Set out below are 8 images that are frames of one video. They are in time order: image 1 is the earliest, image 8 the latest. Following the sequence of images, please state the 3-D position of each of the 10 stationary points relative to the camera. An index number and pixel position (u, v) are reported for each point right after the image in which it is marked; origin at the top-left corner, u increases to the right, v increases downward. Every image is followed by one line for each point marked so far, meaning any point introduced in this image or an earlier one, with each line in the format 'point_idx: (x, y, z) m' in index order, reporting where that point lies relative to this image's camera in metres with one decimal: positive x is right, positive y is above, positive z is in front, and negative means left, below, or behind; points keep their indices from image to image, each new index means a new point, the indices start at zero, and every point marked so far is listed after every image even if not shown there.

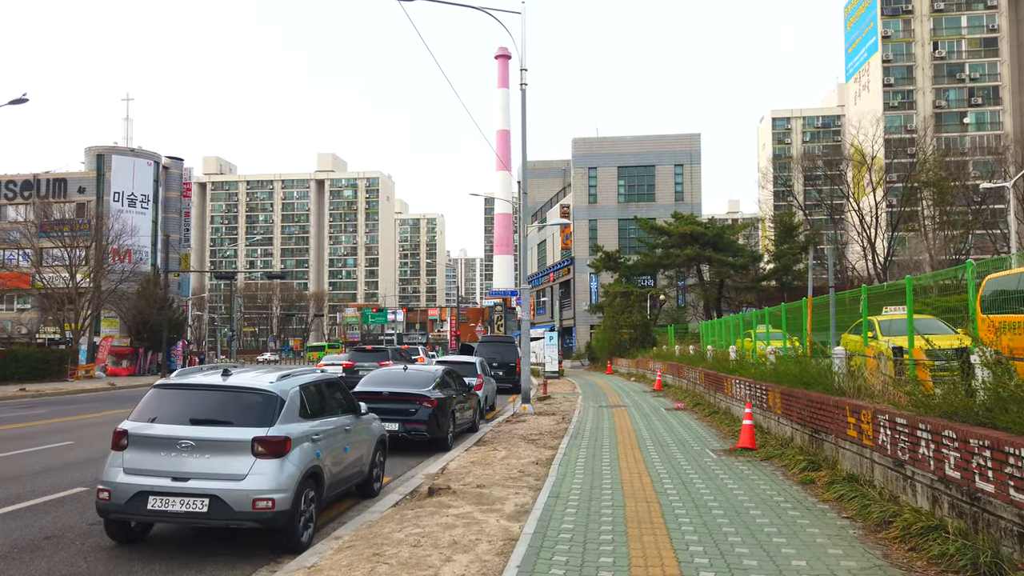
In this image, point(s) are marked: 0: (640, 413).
0: (+3.1, -3.0, +17.9) m
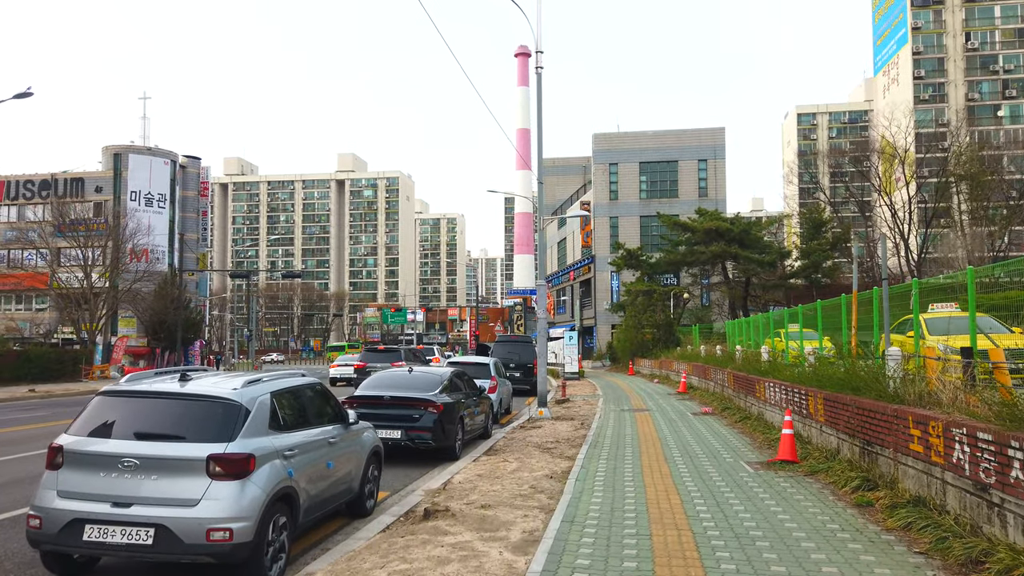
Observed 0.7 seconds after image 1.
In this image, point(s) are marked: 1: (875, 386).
0: (+3.4, -2.9, +16.8) m
1: (+4.3, -1.1, +8.8) m
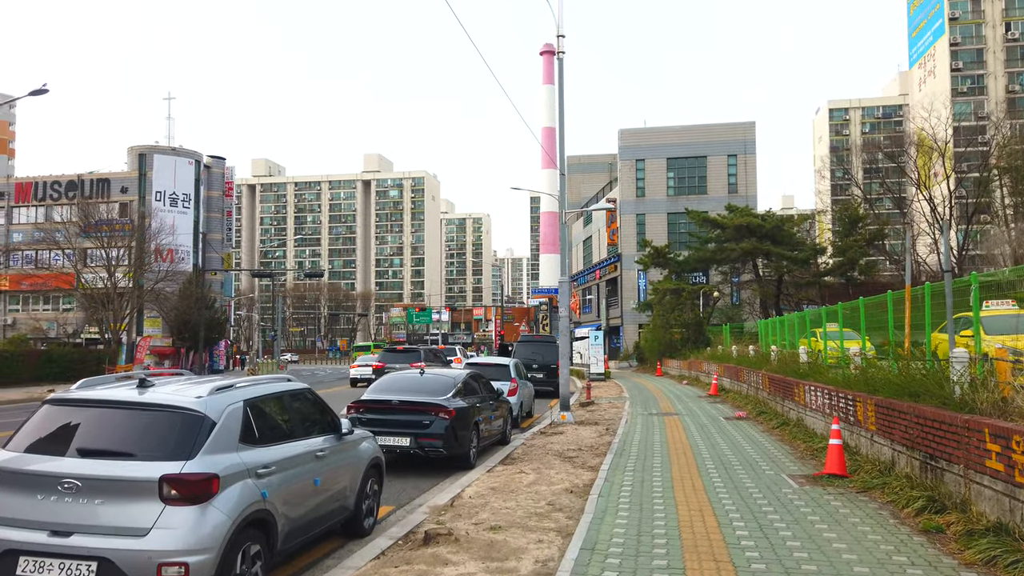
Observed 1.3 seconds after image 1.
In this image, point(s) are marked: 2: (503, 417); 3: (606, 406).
0: (+3.9, -2.8, +15.8) m
1: (+4.4, -1.1, +7.8) m
2: (-0.2, -2.3, +13.4) m
3: (+2.4, -3.0, +19.3) m
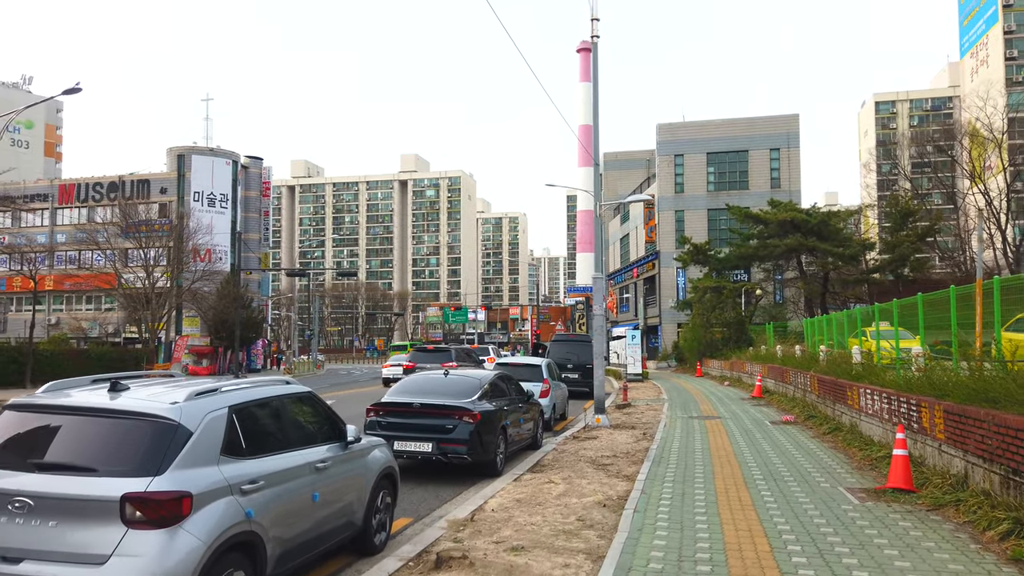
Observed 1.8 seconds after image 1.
0: (+4.5, -2.8, +14.9) m
1: (+4.7, -1.0, +6.9) m
2: (+0.4, -2.2, +12.7) m
3: (+3.2, -3.0, +18.4) m
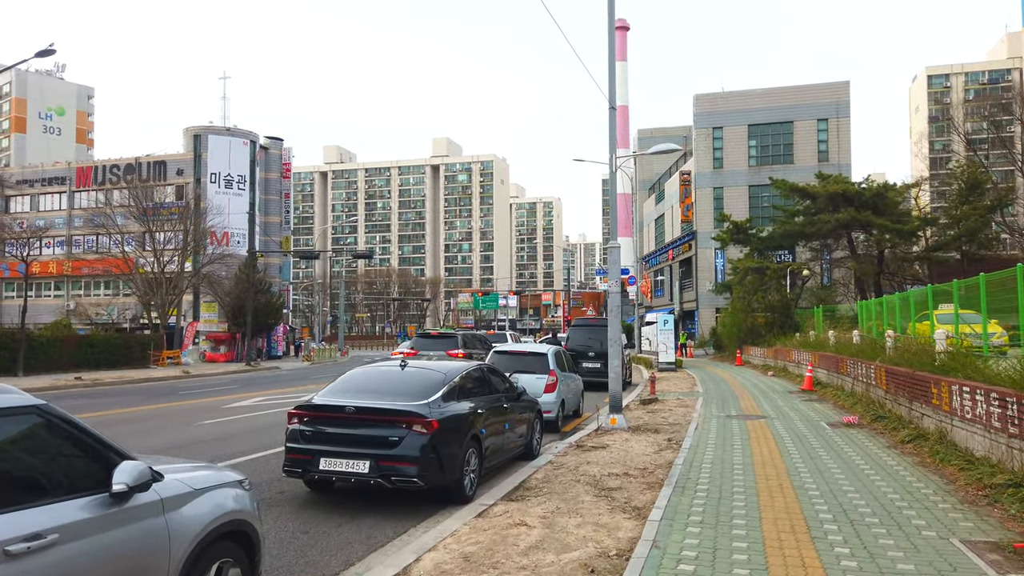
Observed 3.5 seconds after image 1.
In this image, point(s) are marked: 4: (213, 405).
0: (+4.5, -2.3, +12.1) m
1: (+4.2, -0.7, +4.1) m
2: (+0.2, -1.8, +10.1) m
3: (+3.4, -2.4, +15.7) m
4: (-6.7, -2.6, +16.8) m
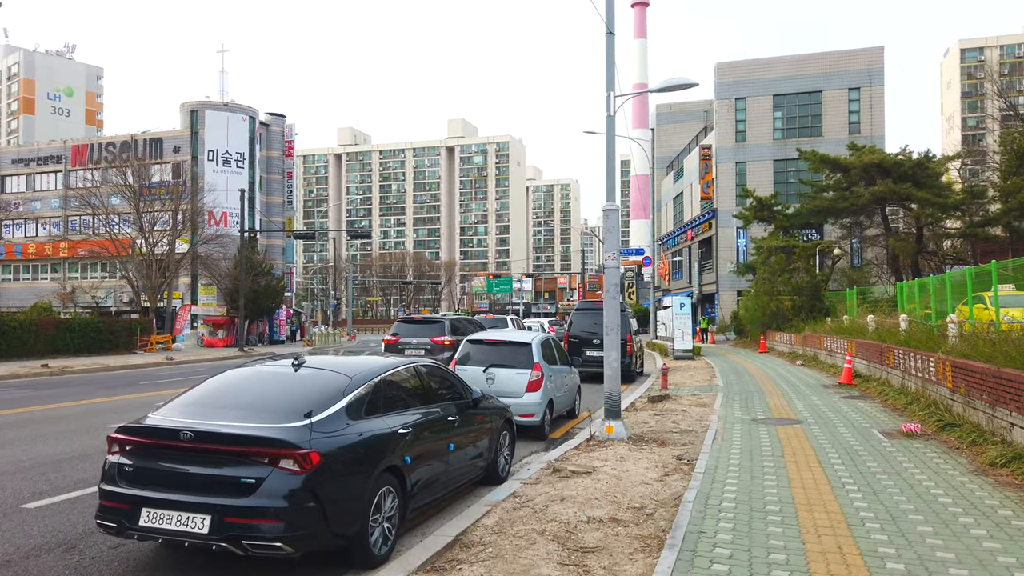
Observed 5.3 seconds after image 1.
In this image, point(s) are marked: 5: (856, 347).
0: (+4.1, -1.9, +9.6) m
1: (+3.7, -0.5, +1.5) m
2: (-0.2, -1.5, +7.6) m
3: (+3.1, -2.0, +13.2) m
4: (-6.9, -2.2, +14.5) m
5: (+8.2, -1.4, +17.8) m
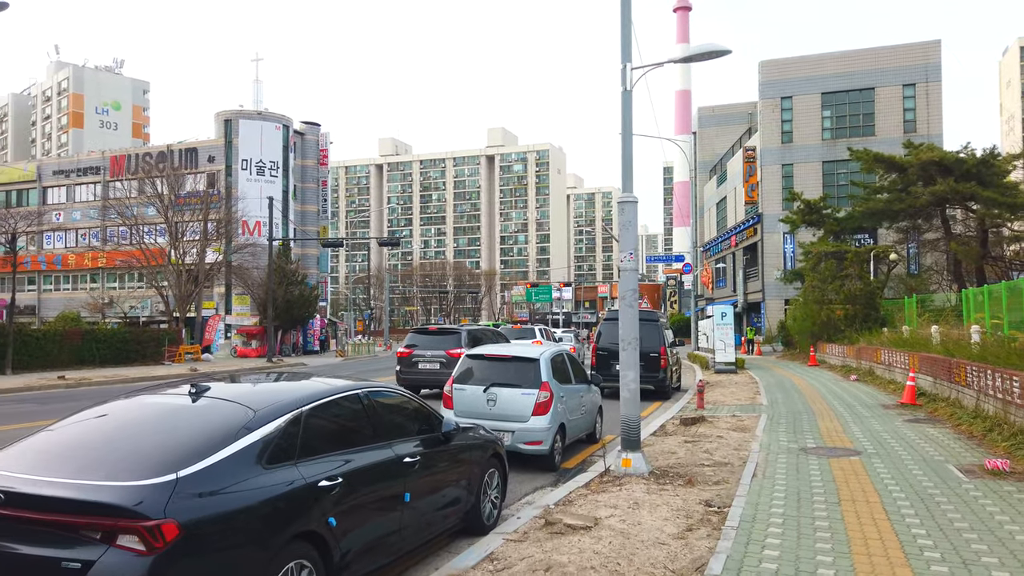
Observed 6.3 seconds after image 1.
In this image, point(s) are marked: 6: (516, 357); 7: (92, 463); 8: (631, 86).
0: (+4.1, -2.0, +7.9) m
1: (+3.2, -0.5, -0.1) m
2: (-0.3, -1.6, +6.2) m
3: (+3.3, -2.1, +11.6) m
4: (-6.6, -2.3, +13.5) m
5: (+8.6, -1.5, +15.9) m
6: (+0.1, -0.9, +9.6) m
7: (-2.0, -0.9, +3.7) m
8: (+1.3, +2.2, +8.1) m
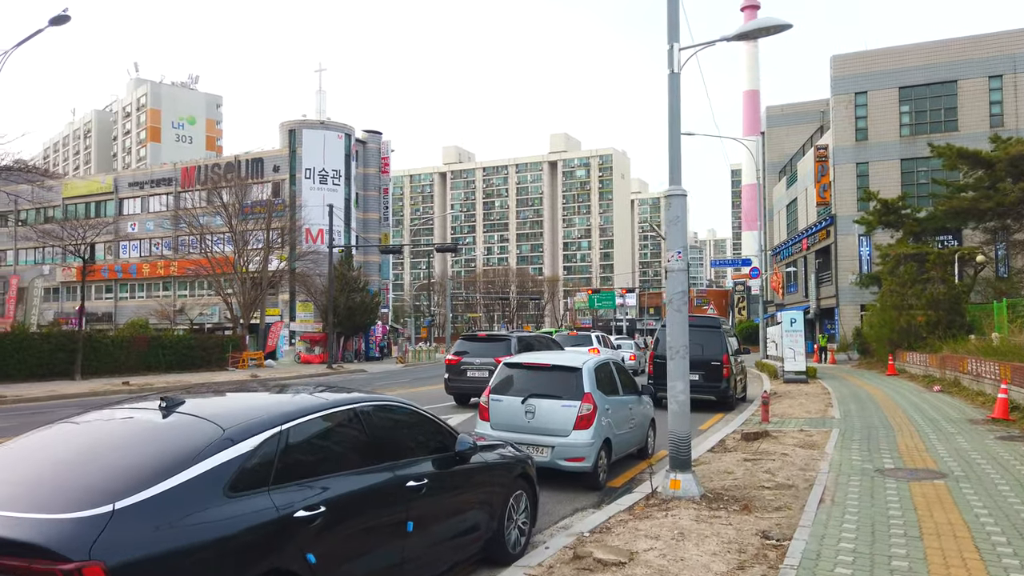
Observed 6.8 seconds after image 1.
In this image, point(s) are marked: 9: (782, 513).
0: (+4.4, -2.0, +6.9) m
1: (+2.8, -0.4, -1.0) m
2: (-0.1, -1.6, +5.6) m
3: (+4.0, -2.2, +10.6) m
4: (-5.8, -2.4, +13.4) m
5: (+9.6, -1.6, +14.4) m
6: (+0.5, -0.9, +8.9) m
7: (-2.1, -0.9, +3.2) m
8: (+1.6, +2.2, +7.4) m
9: (+2.5, -2.0, +6.7) m
